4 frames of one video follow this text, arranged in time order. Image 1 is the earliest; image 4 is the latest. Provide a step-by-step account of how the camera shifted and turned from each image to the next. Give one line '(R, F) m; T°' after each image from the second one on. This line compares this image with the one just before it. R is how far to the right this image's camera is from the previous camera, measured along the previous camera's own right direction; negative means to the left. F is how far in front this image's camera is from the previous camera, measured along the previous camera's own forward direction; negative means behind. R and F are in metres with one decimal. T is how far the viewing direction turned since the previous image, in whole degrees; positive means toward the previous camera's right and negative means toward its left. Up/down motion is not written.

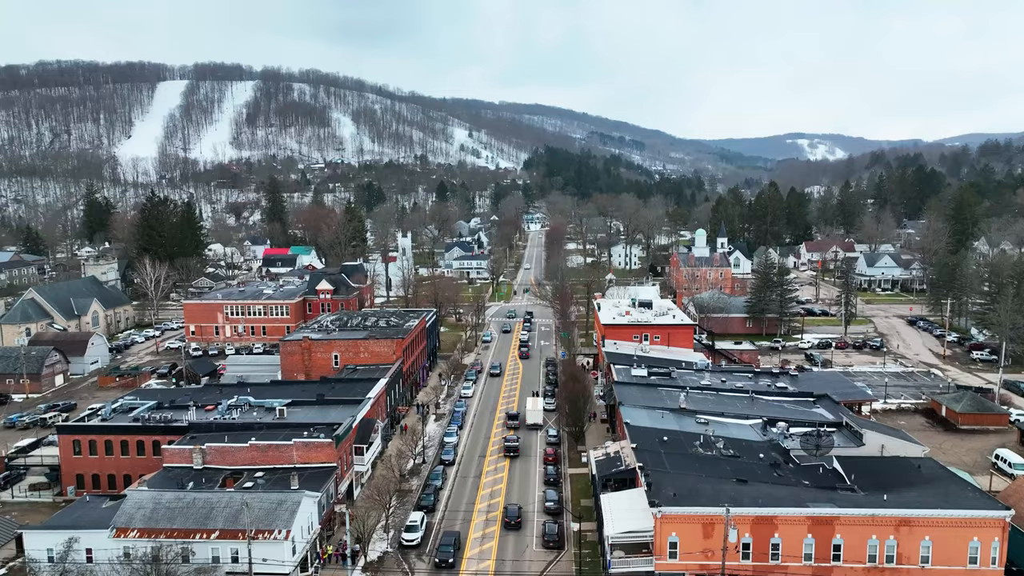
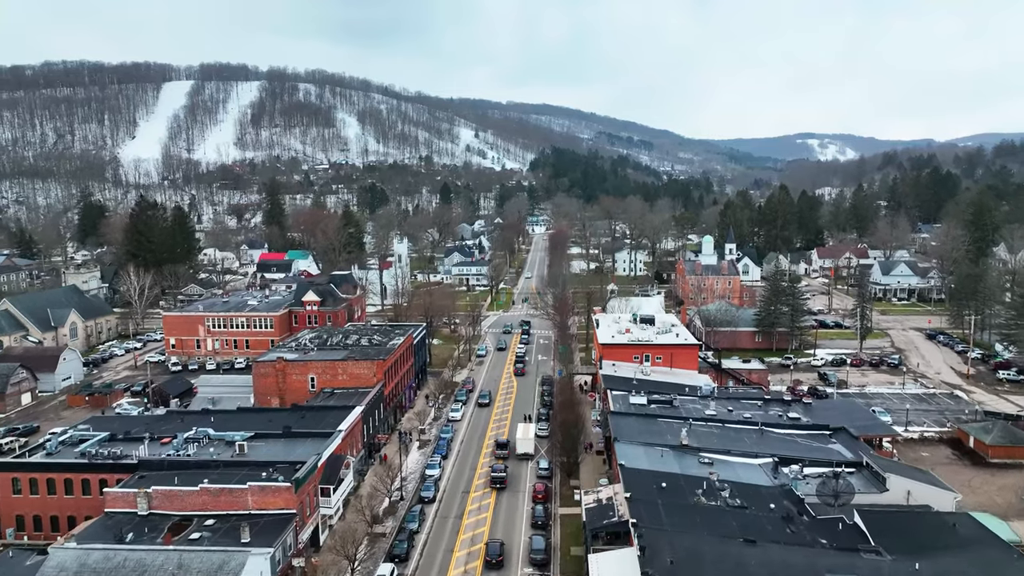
(+0.9, +2.7) m; -1°
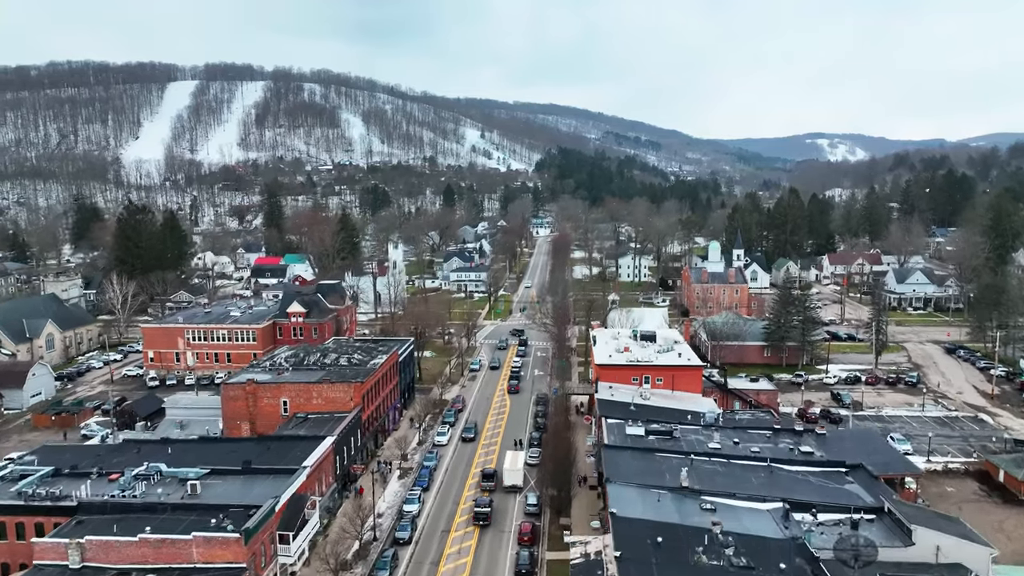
(+0.8, +2.5) m; -1°
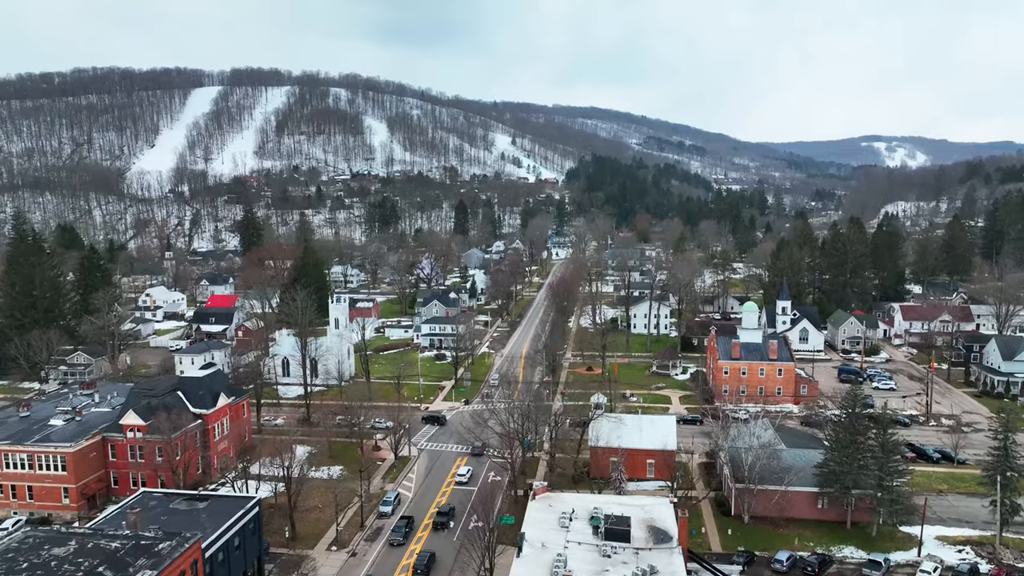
(+5.2, +15.7) m; -4°
